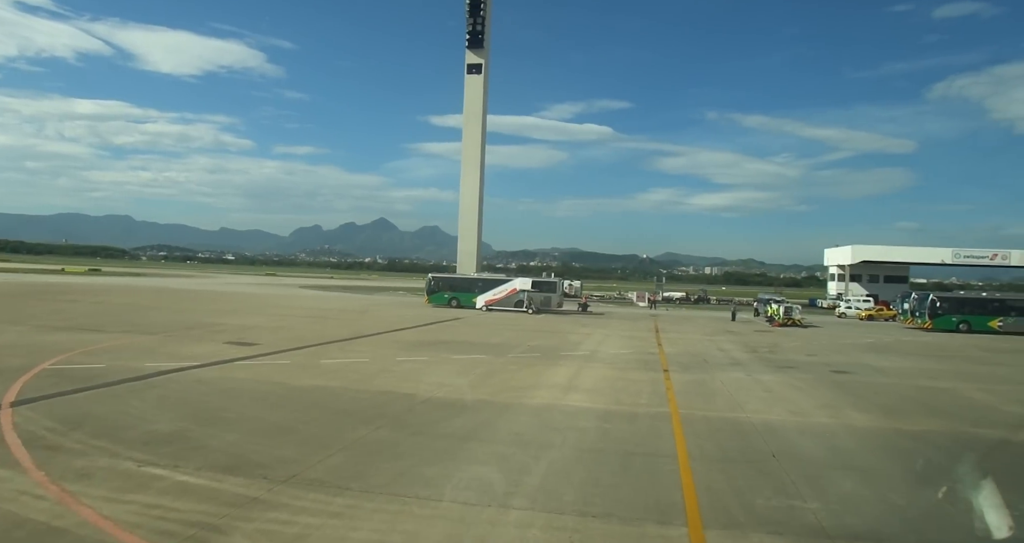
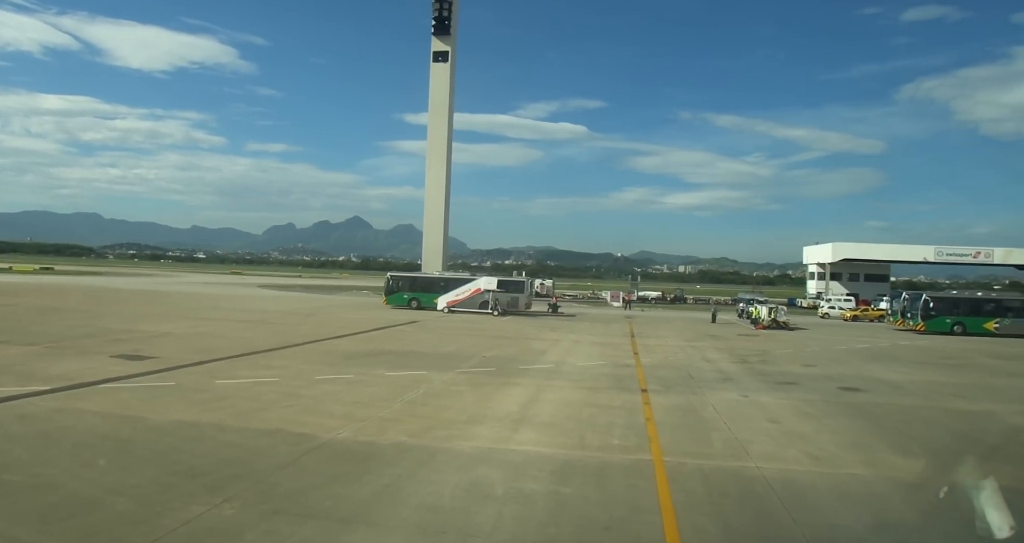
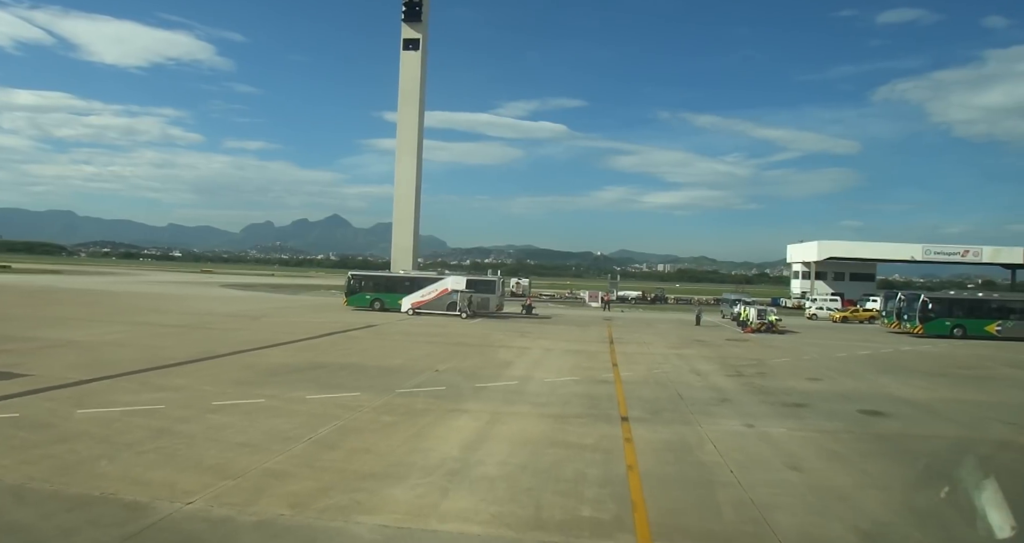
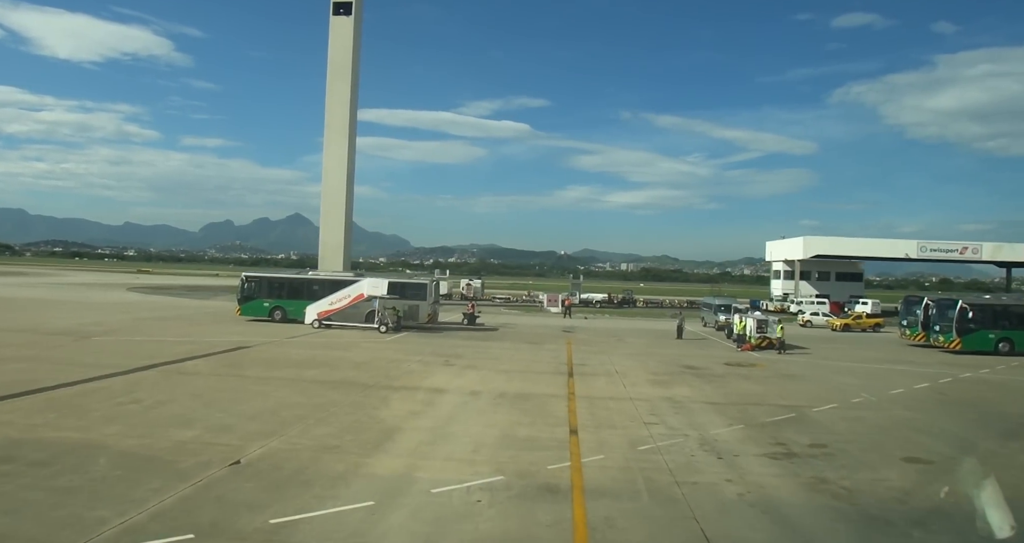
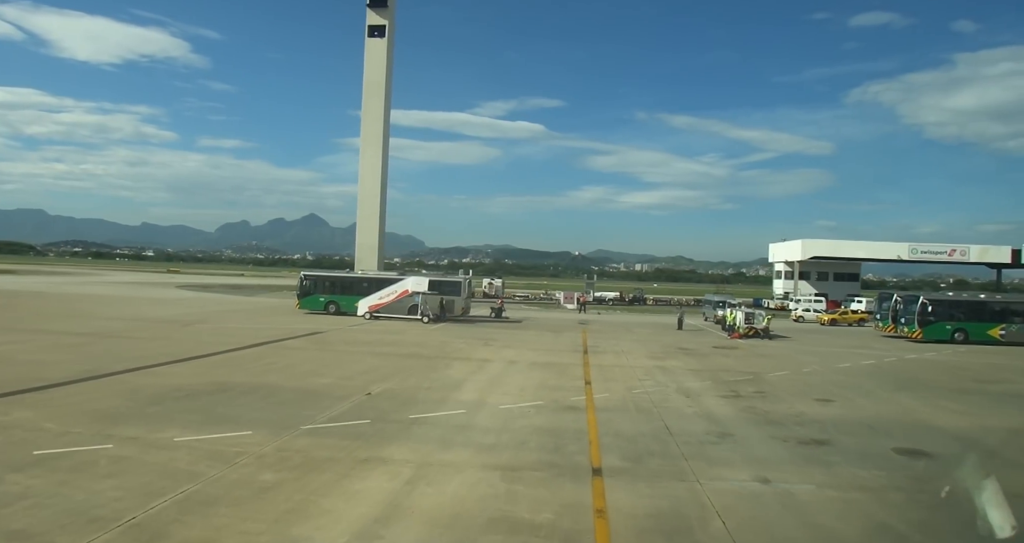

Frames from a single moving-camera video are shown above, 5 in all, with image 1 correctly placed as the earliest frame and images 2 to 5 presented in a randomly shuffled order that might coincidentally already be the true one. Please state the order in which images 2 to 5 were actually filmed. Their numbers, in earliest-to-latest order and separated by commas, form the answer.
2, 3, 5, 4
